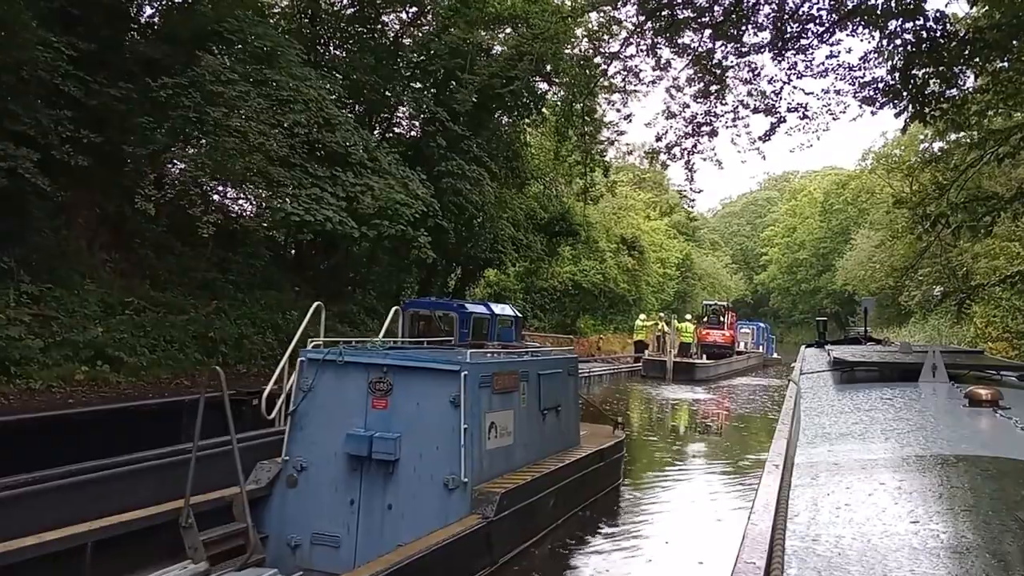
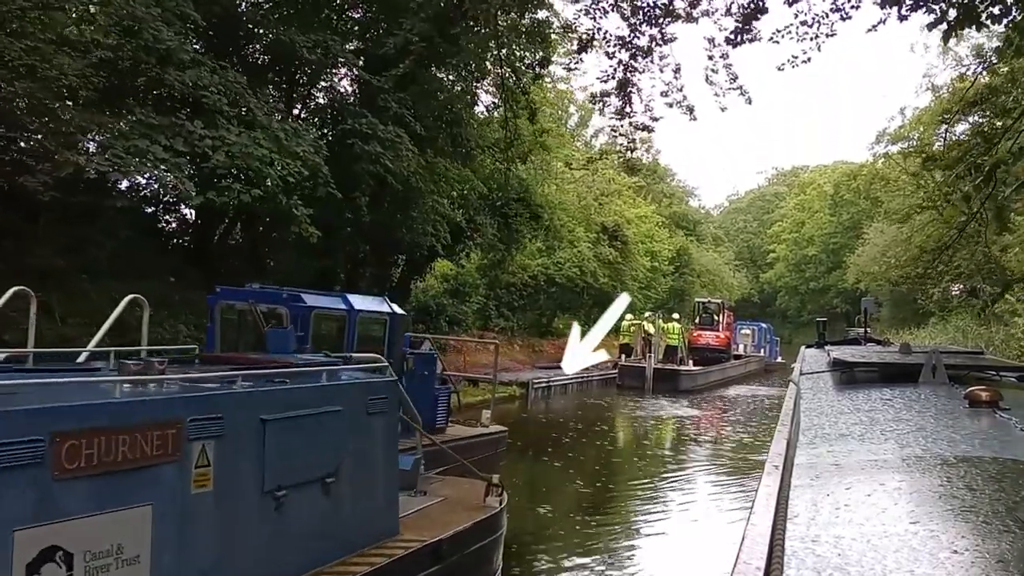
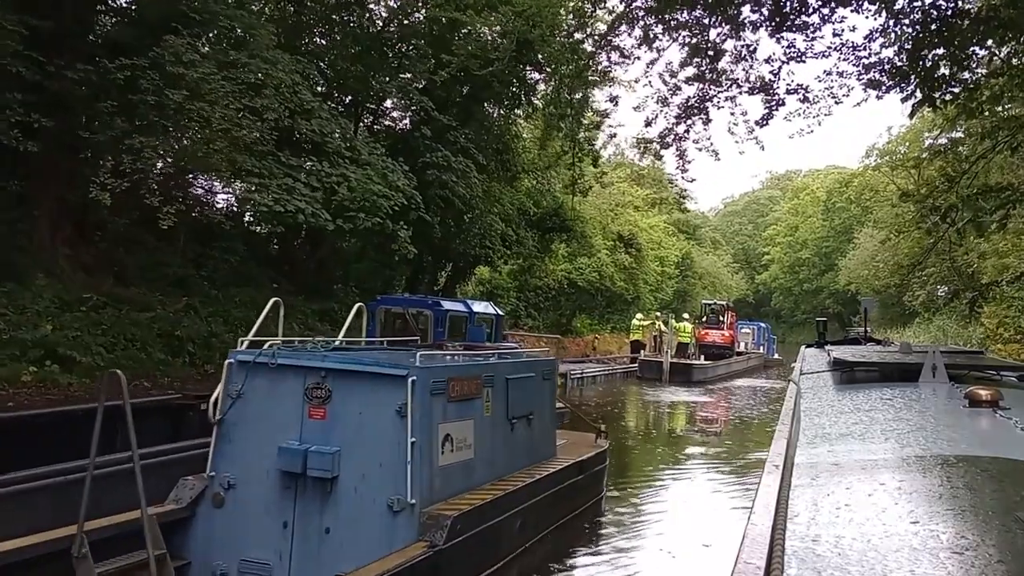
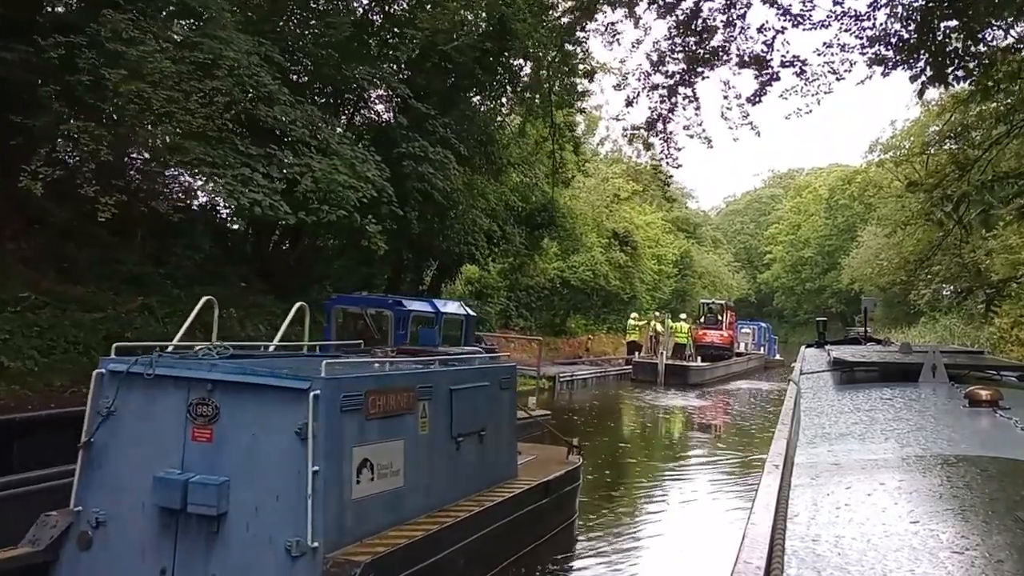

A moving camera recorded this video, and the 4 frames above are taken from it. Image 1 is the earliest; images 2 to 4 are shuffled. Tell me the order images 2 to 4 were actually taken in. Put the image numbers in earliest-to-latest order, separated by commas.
3, 4, 2
